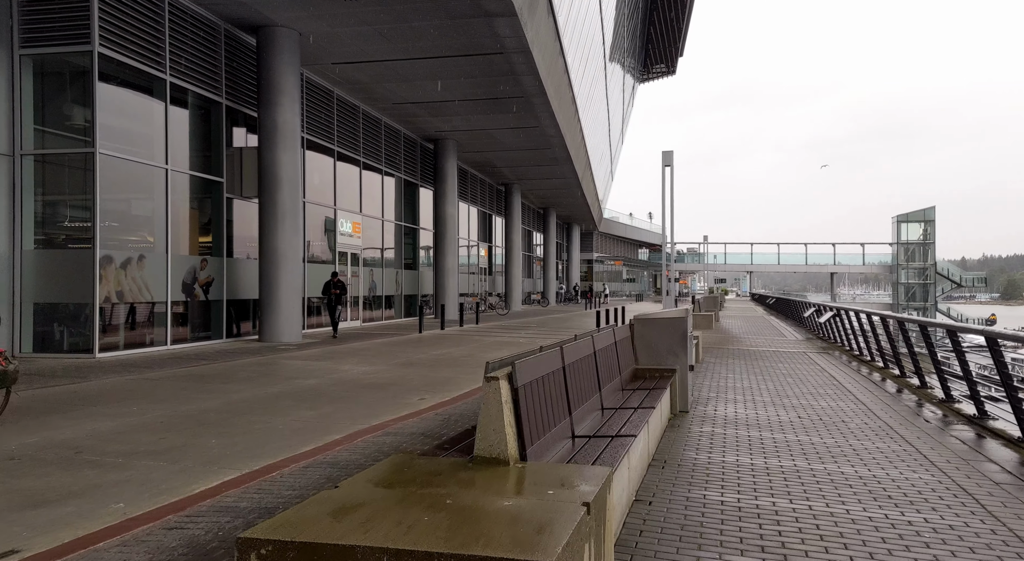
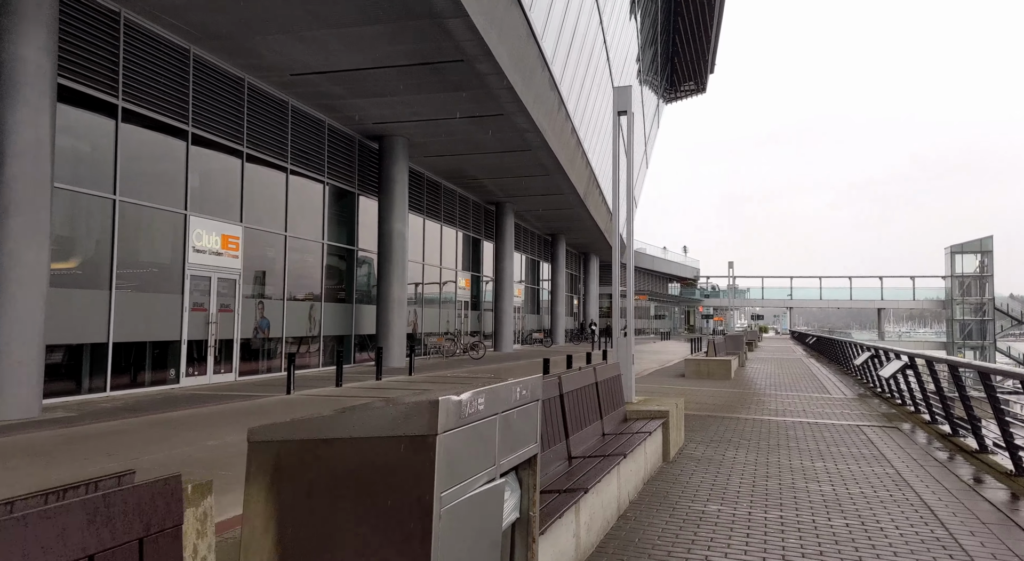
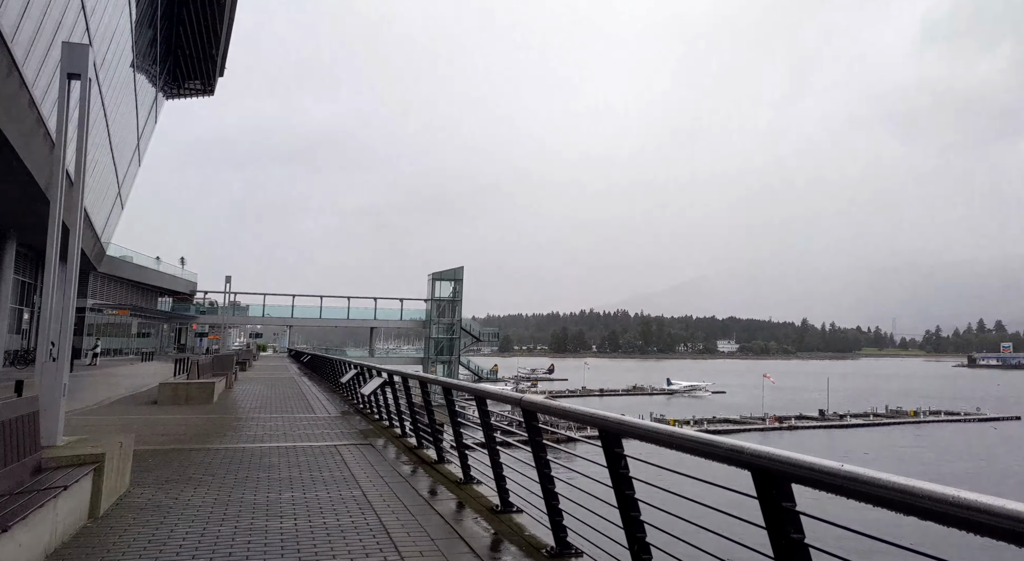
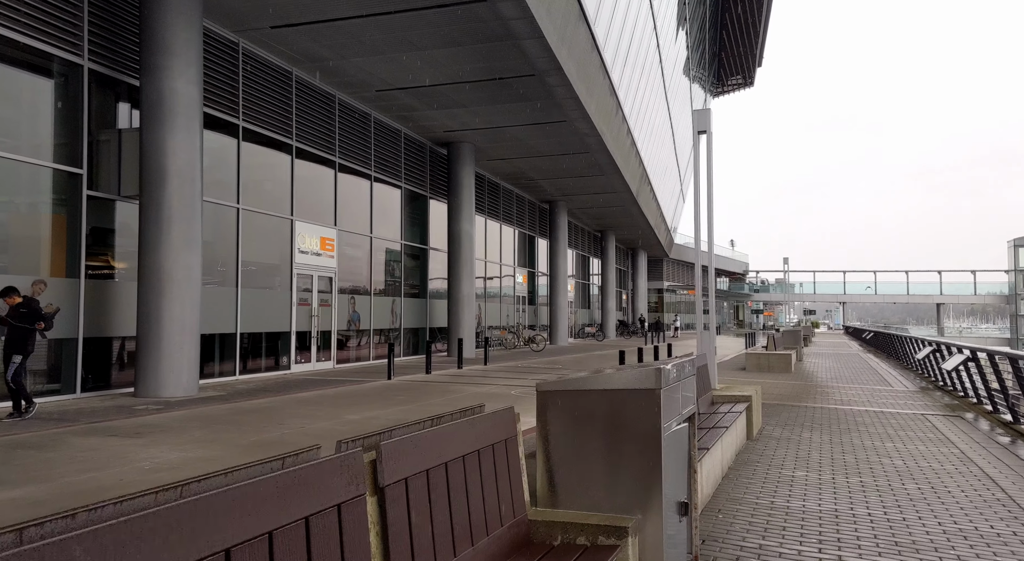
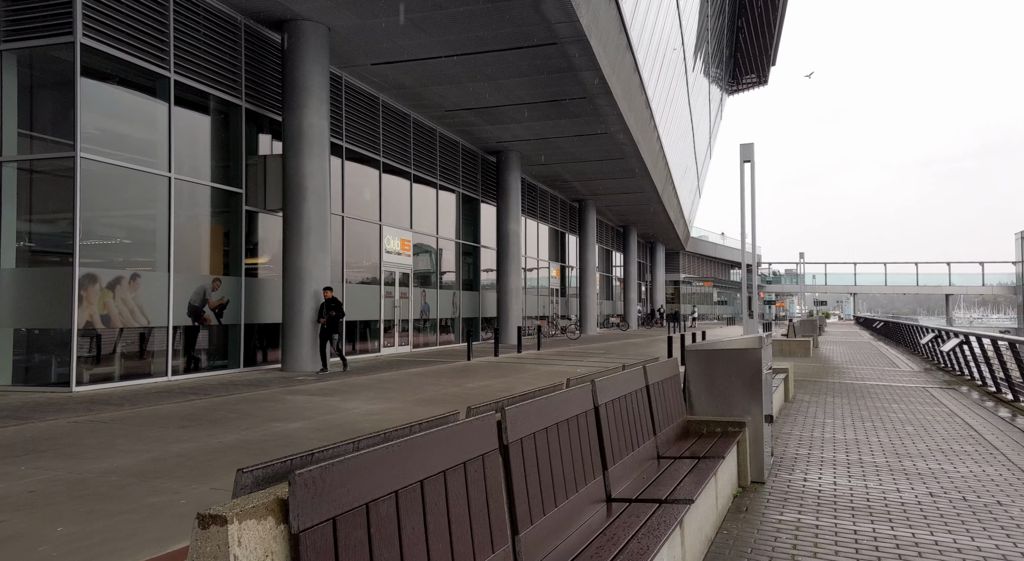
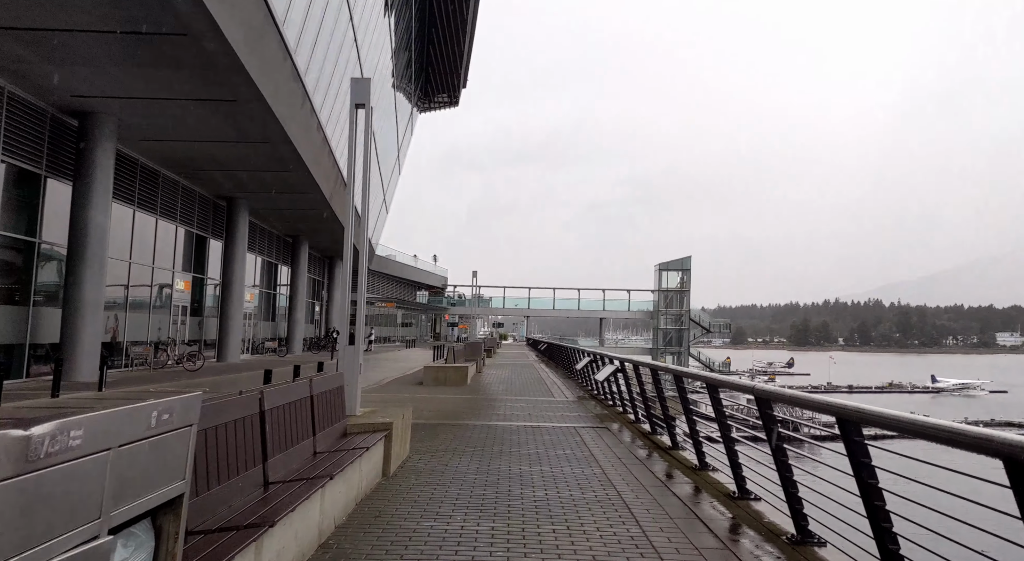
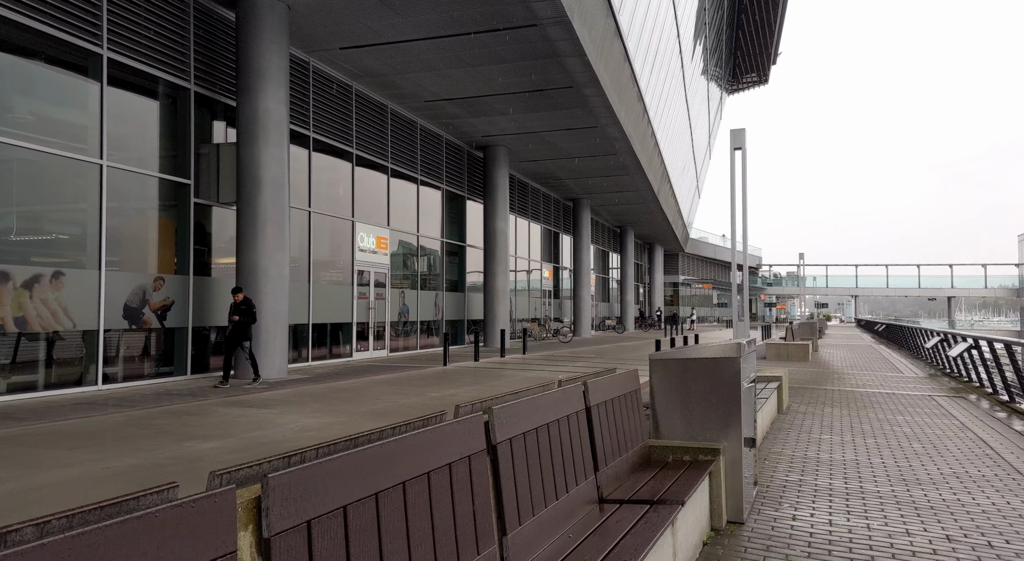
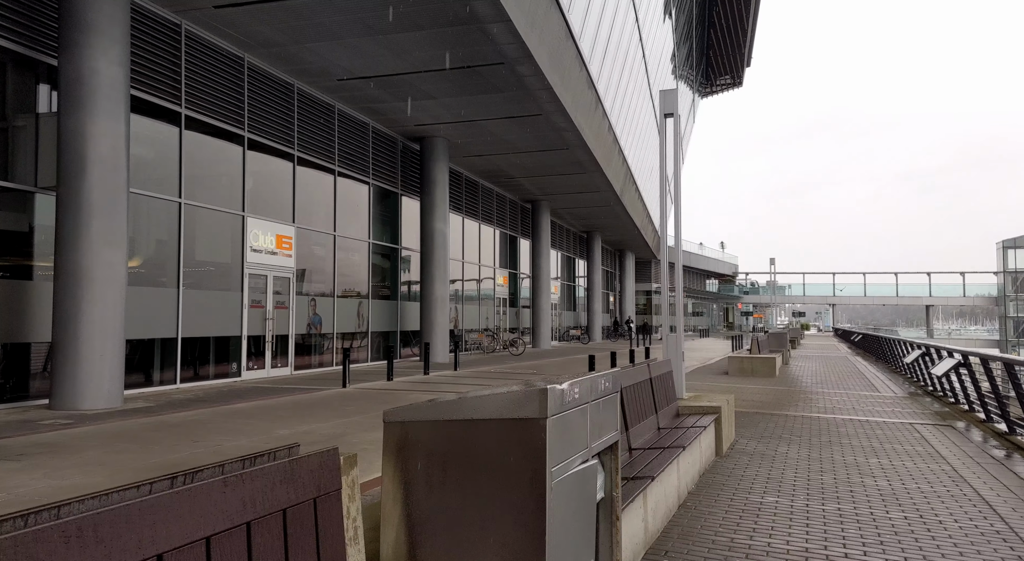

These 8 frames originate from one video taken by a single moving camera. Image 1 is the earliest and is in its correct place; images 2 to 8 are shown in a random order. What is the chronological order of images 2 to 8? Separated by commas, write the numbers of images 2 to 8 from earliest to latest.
5, 7, 4, 8, 2, 6, 3
